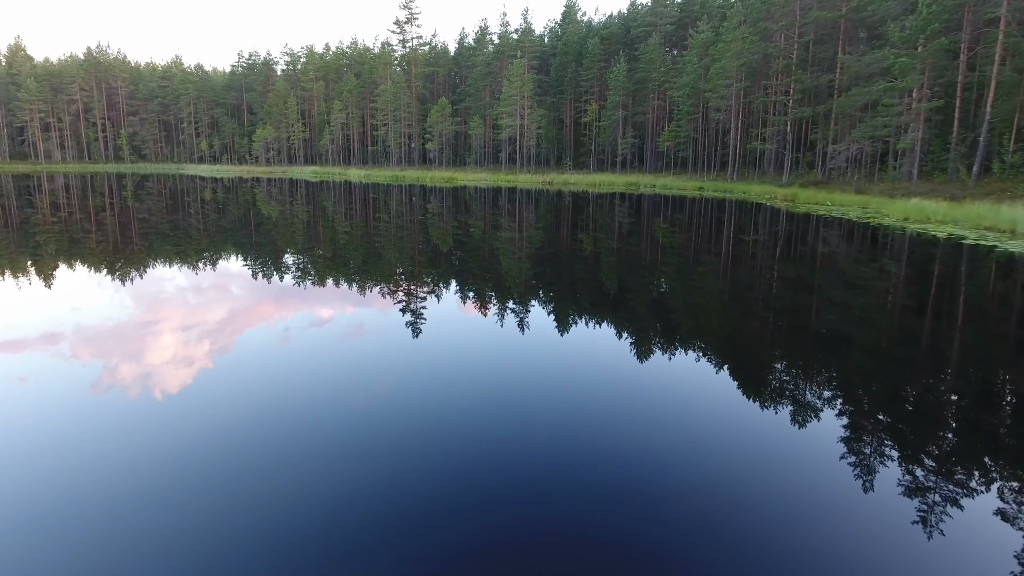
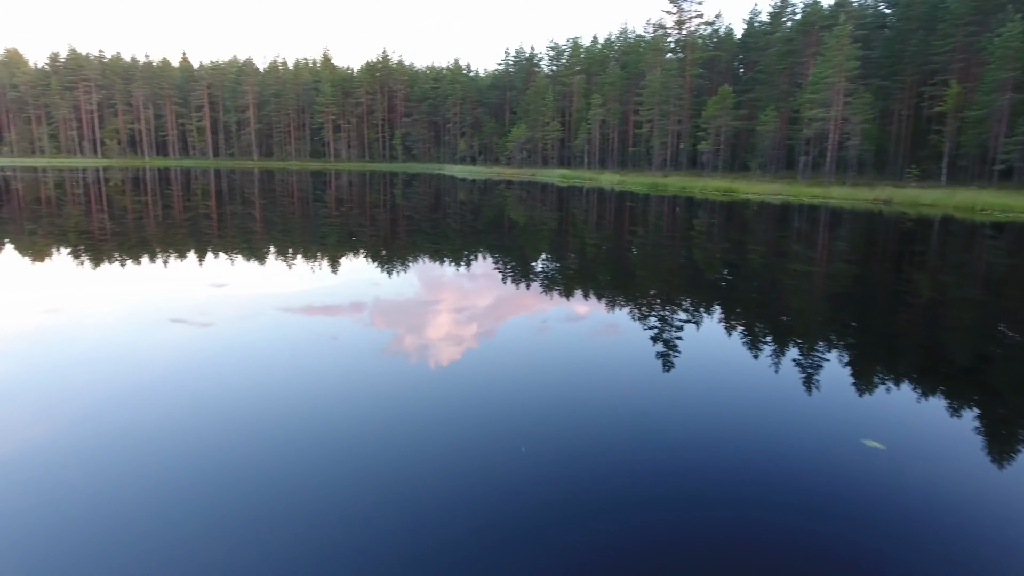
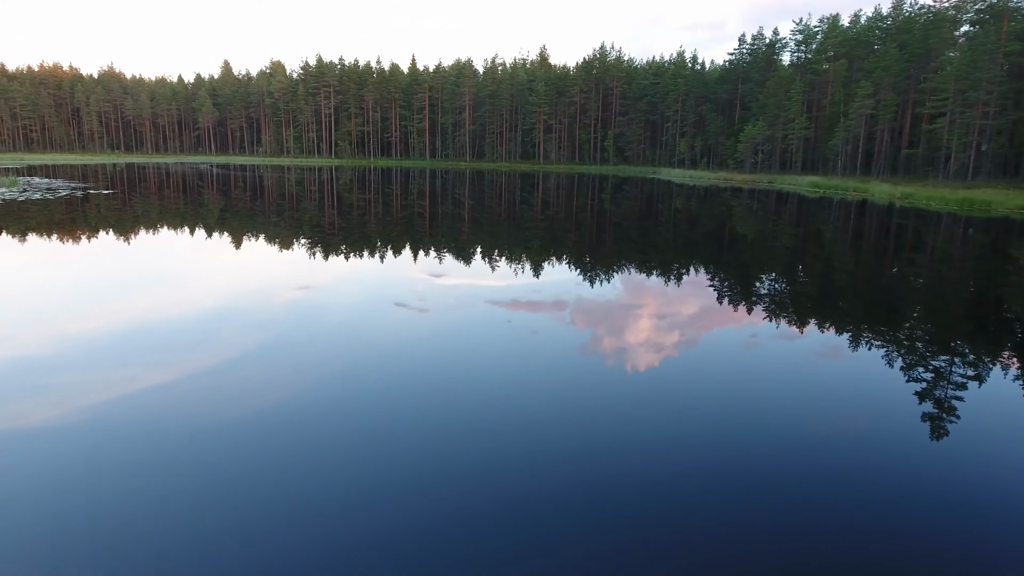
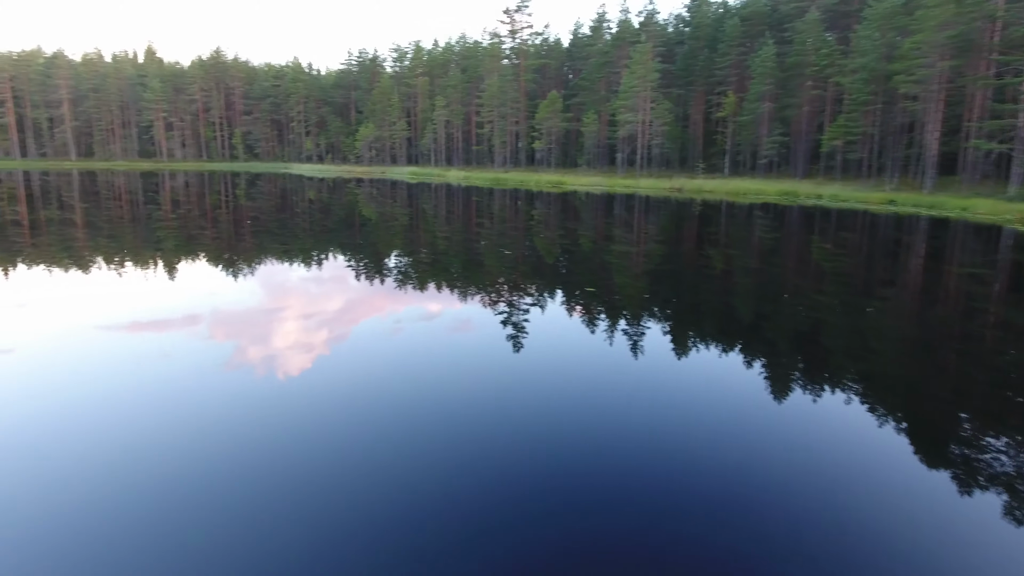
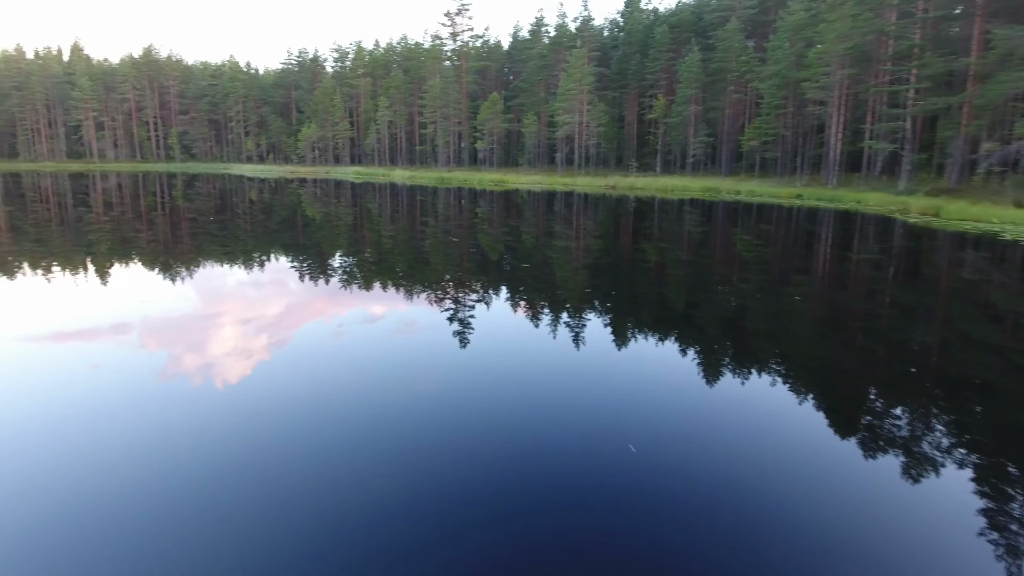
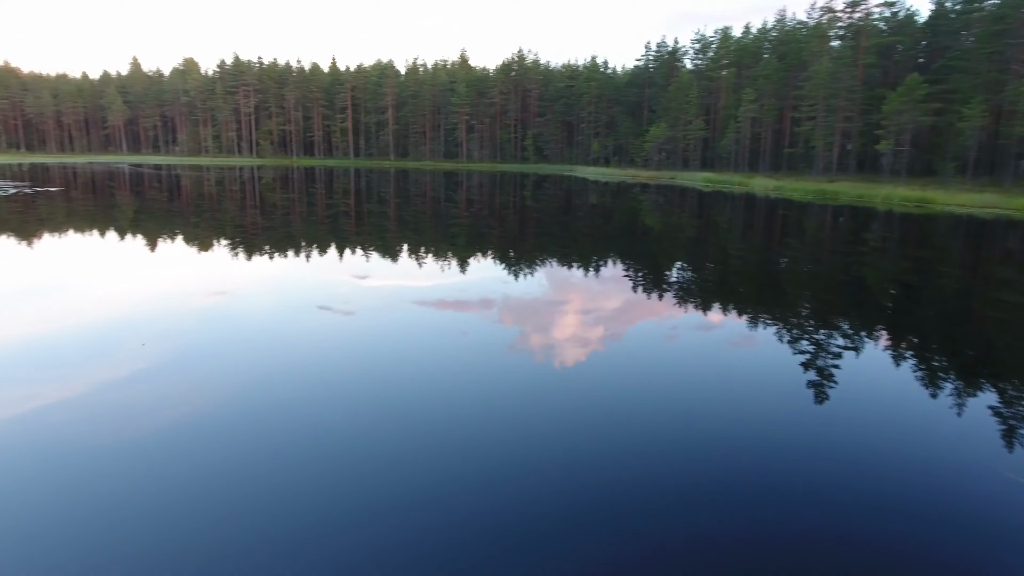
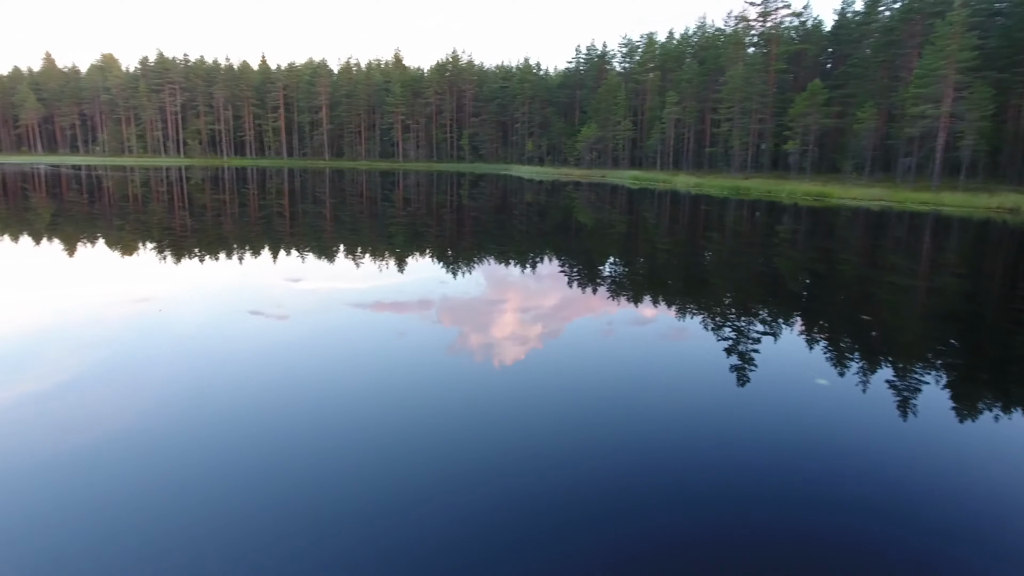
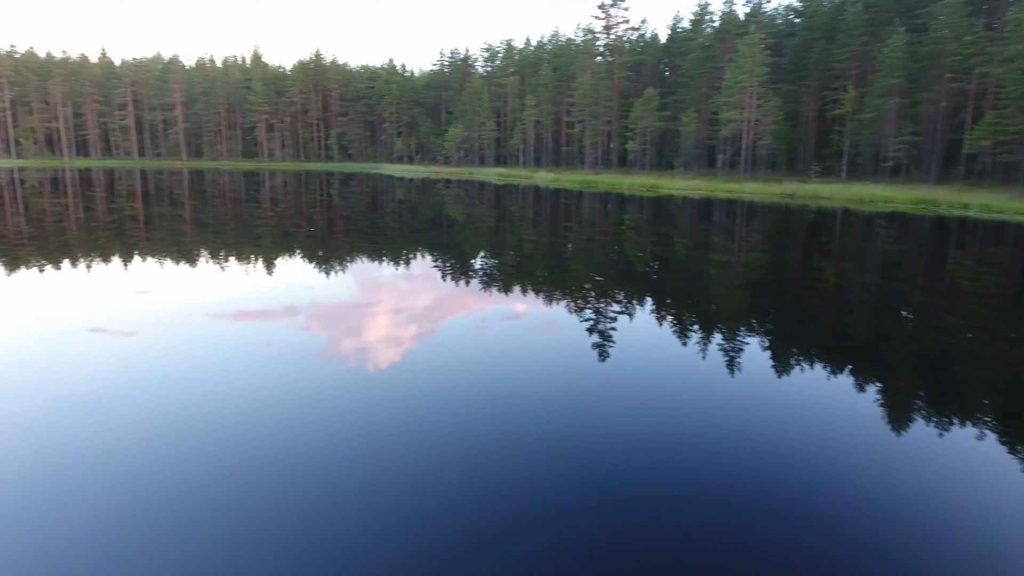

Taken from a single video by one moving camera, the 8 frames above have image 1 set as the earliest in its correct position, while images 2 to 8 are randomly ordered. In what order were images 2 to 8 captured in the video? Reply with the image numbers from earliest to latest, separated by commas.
5, 4, 8, 2, 7, 6, 3
